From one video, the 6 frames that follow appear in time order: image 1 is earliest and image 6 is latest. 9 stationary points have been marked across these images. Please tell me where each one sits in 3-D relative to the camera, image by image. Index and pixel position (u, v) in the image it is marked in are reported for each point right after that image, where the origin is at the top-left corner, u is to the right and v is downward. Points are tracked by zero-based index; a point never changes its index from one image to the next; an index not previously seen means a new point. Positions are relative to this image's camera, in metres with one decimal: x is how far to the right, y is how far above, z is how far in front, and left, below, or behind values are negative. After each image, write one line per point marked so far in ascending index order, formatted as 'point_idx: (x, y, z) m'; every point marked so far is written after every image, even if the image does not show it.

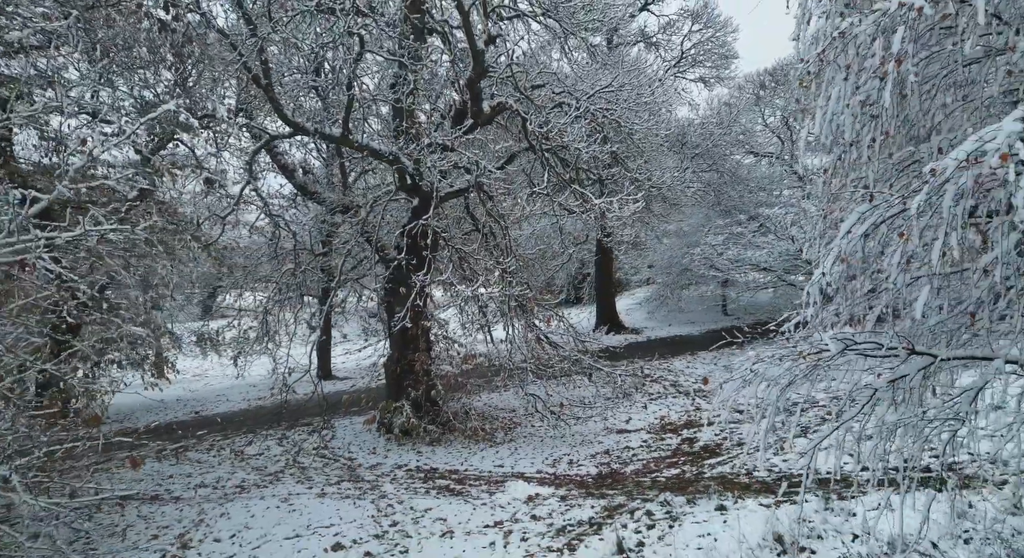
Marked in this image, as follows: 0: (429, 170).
0: (-1.1, +1.4, +8.9) m
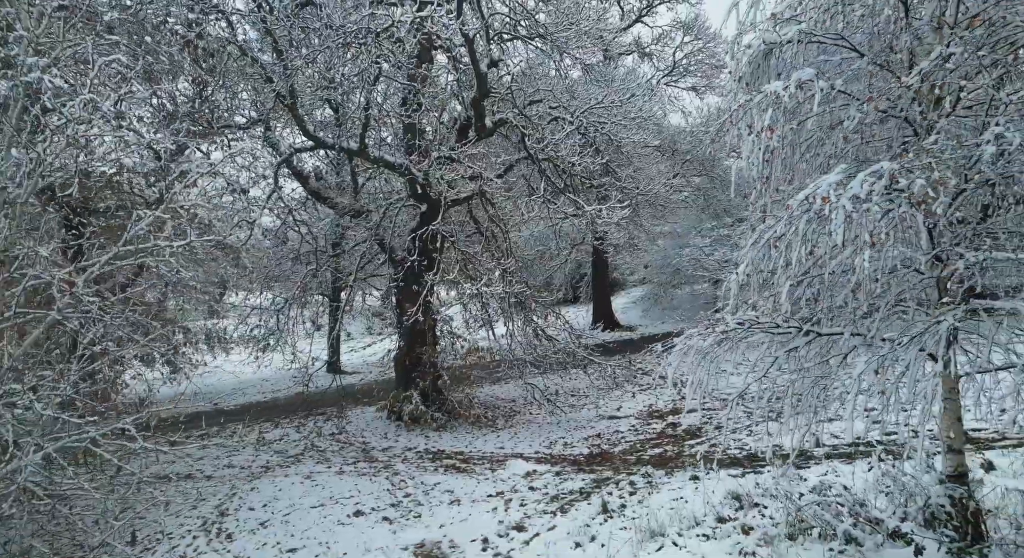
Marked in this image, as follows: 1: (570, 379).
0: (-1.1, +1.4, +9.8) m
1: (+1.0, -1.8, +12.3) m
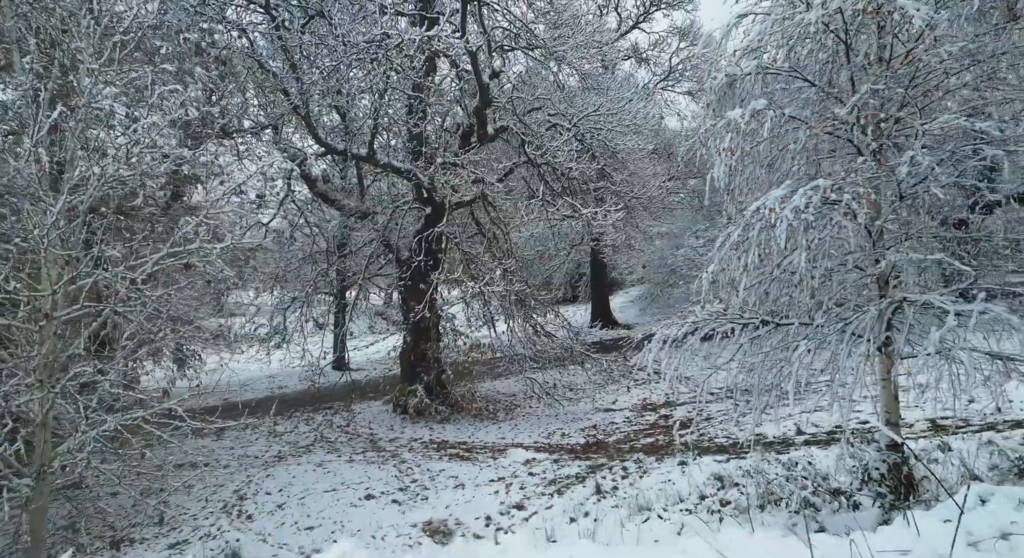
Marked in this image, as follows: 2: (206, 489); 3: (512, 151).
0: (-1.1, +1.4, +10.4) m
1: (+1.1, -1.8, +12.8) m
2: (-4.0, -2.7, +8.7) m
3: (0.0, +2.3, +12.0) m
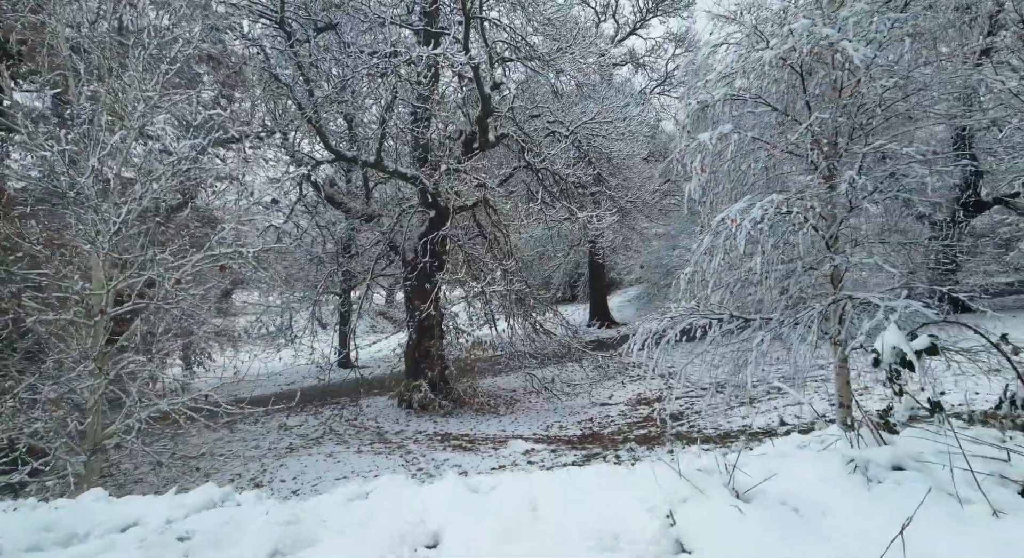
0: (-1.1, +1.4, +10.9) m
1: (+1.1, -1.8, +13.3) m
2: (-4.0, -2.7, +9.3) m
3: (0.0, +2.3, +12.5) m
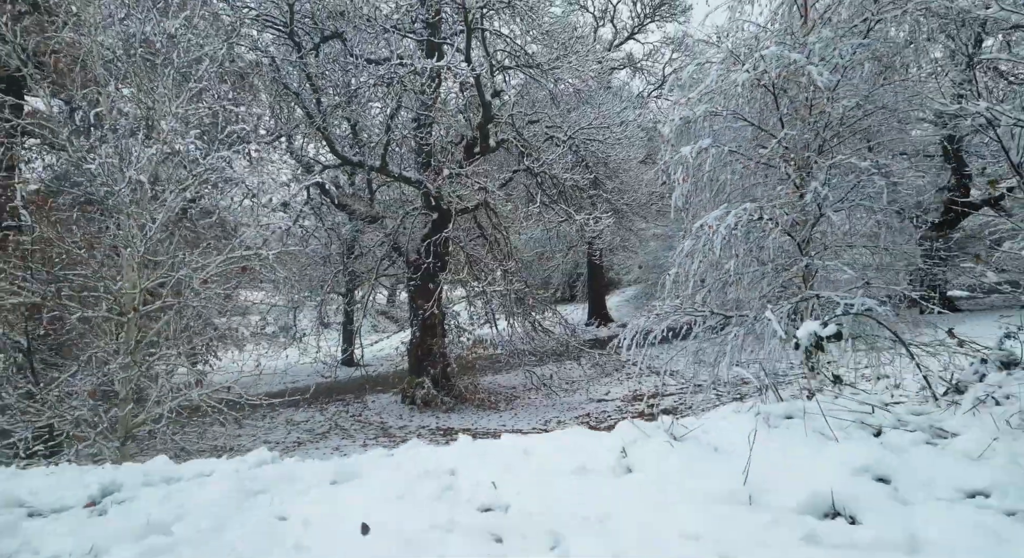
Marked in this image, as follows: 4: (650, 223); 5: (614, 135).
0: (-1.1, +1.4, +11.3) m
1: (+1.1, -1.8, +13.7) m
2: (-4.0, -2.7, +9.7) m
3: (0.0, +2.3, +12.9) m
4: (+4.0, +1.6, +19.4) m
5: (+2.0, +2.8, +13.1) m
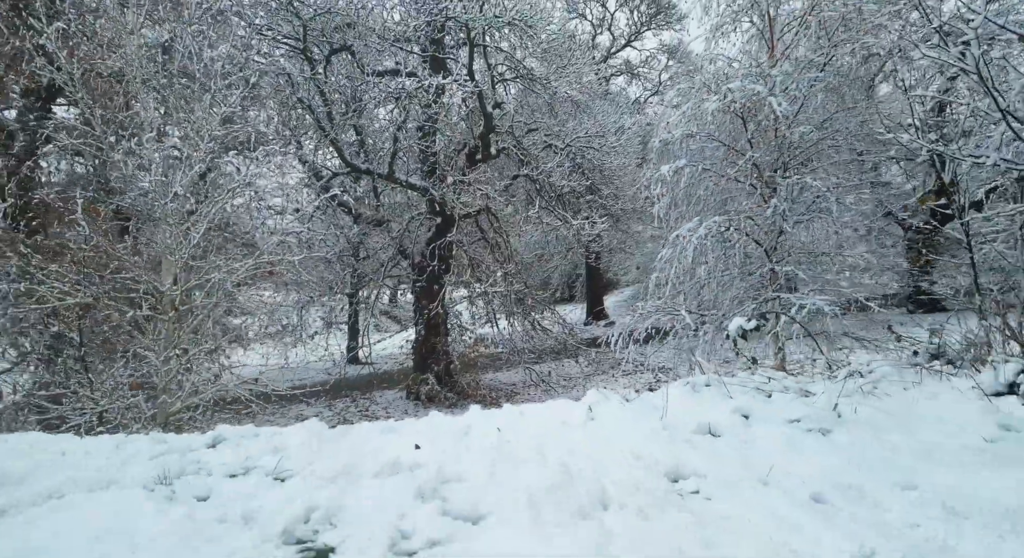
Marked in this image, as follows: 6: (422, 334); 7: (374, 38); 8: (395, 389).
0: (-1.1, +1.4, +11.9) m
1: (+1.1, -1.8, +14.3) m
2: (-4.0, -2.8, +10.2) m
3: (0.0, +2.3, +13.5) m
4: (+4.0, +1.6, +20.0) m
5: (+2.0, +2.8, +13.6) m
6: (-1.8, -1.1, +13.3) m
7: (-2.4, +4.1, +11.5) m
8: (-2.5, -2.4, +14.6) m
